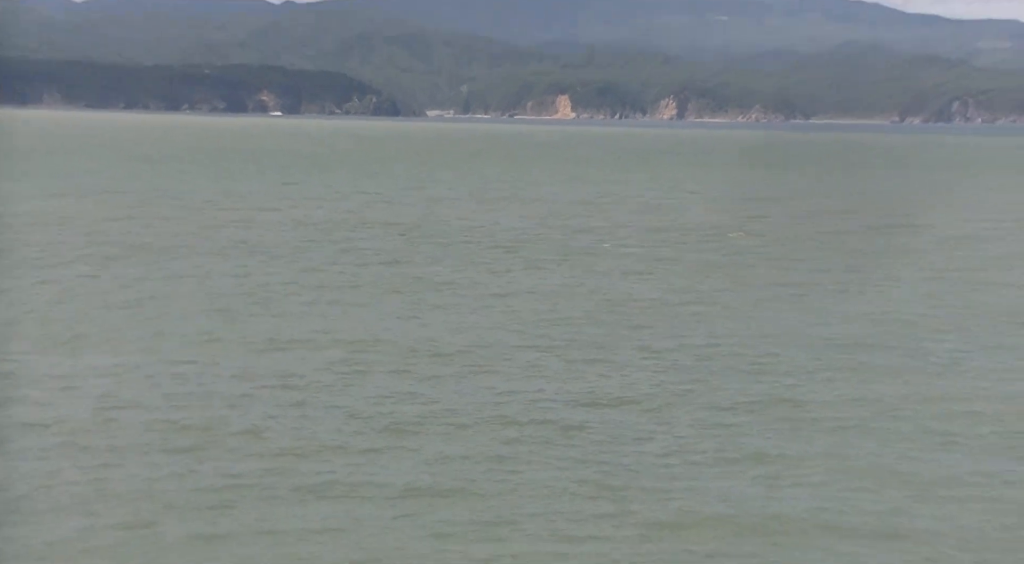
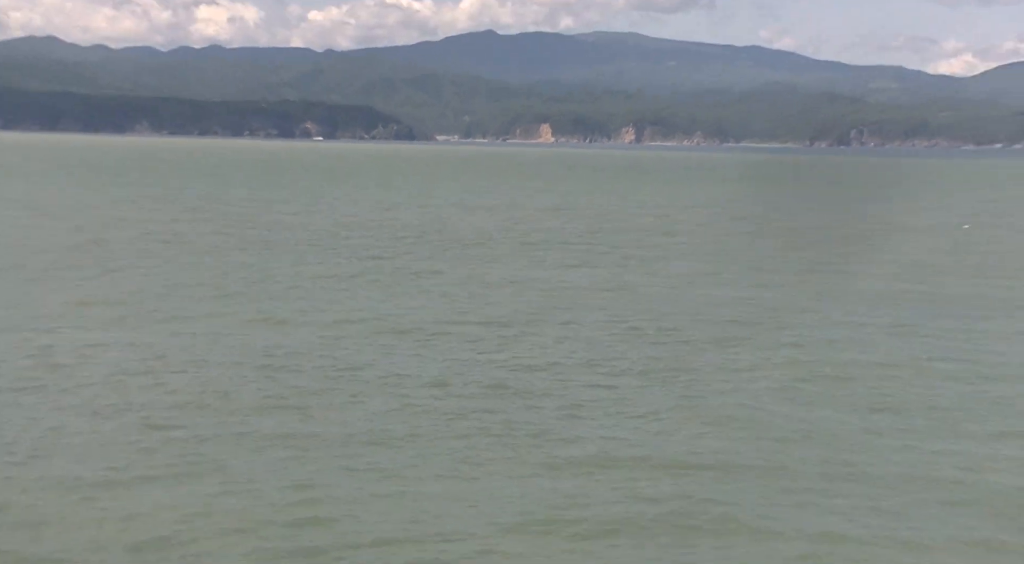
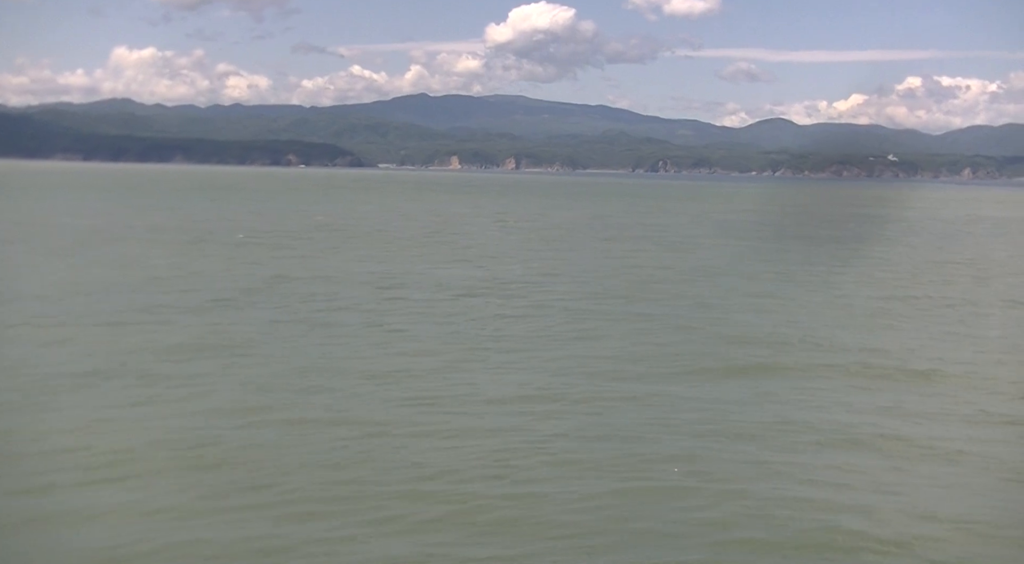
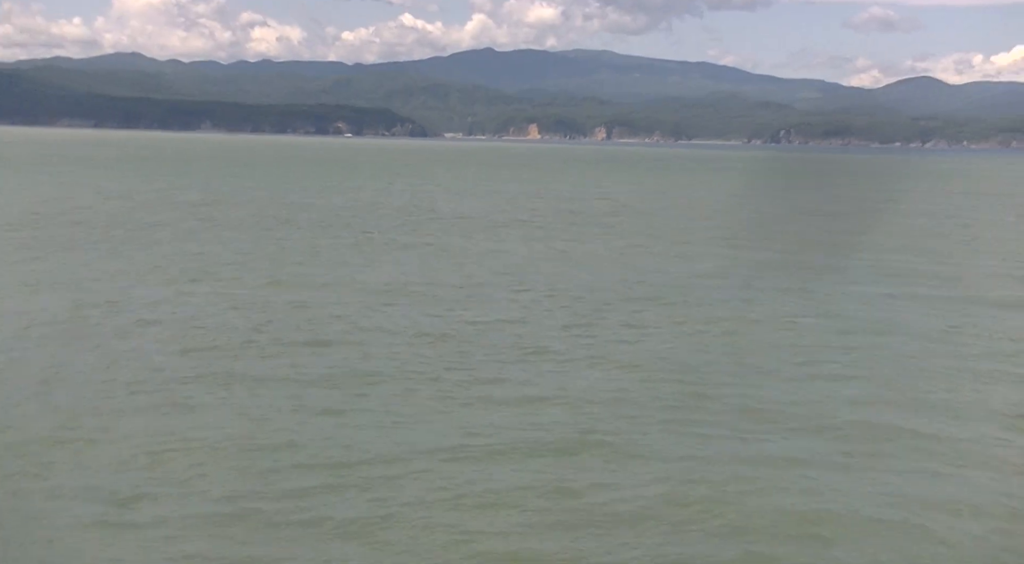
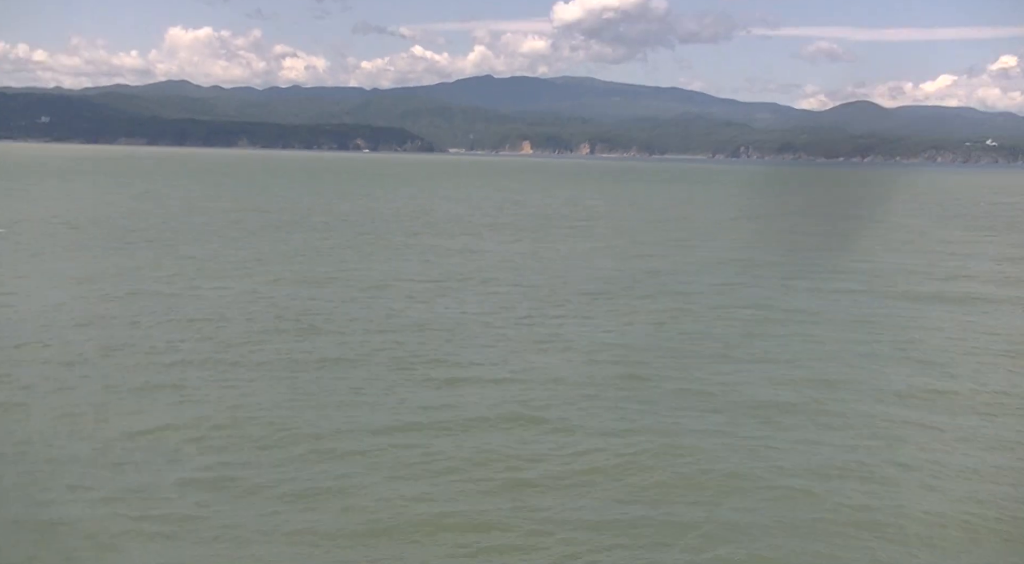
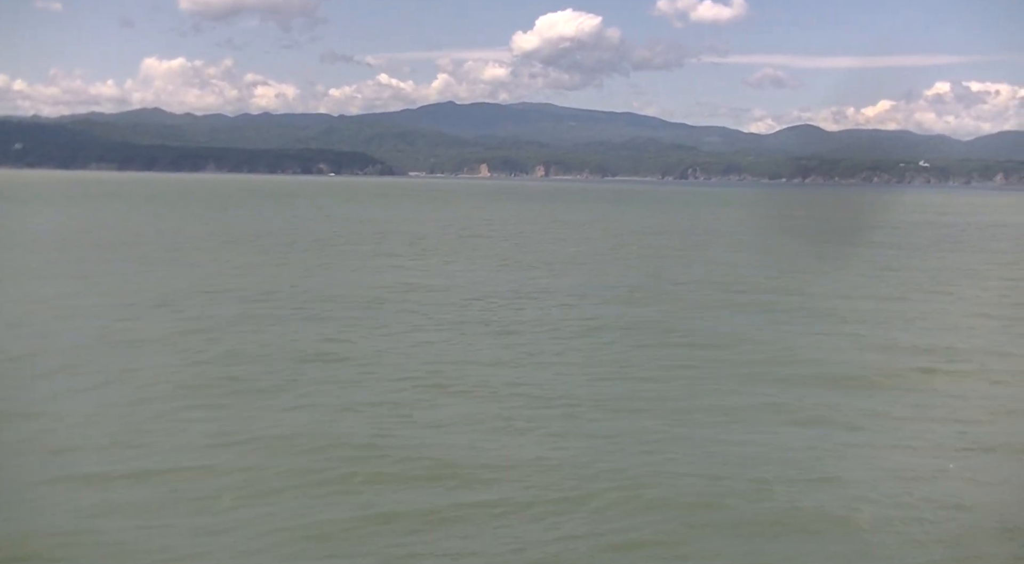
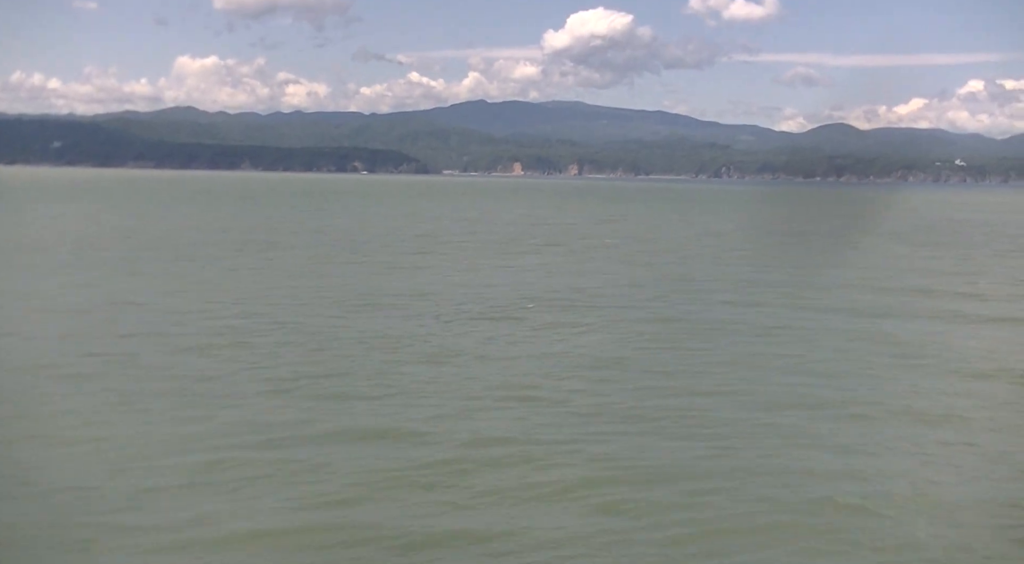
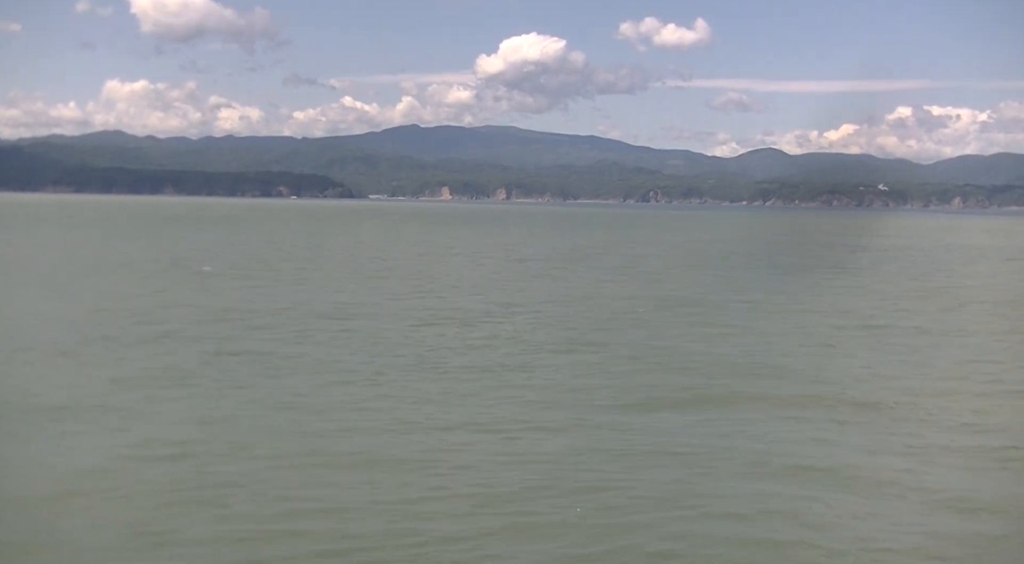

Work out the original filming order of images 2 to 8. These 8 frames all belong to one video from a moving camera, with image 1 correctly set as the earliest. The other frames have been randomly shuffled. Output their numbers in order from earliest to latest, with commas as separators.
2, 4, 5, 7, 6, 3, 8
